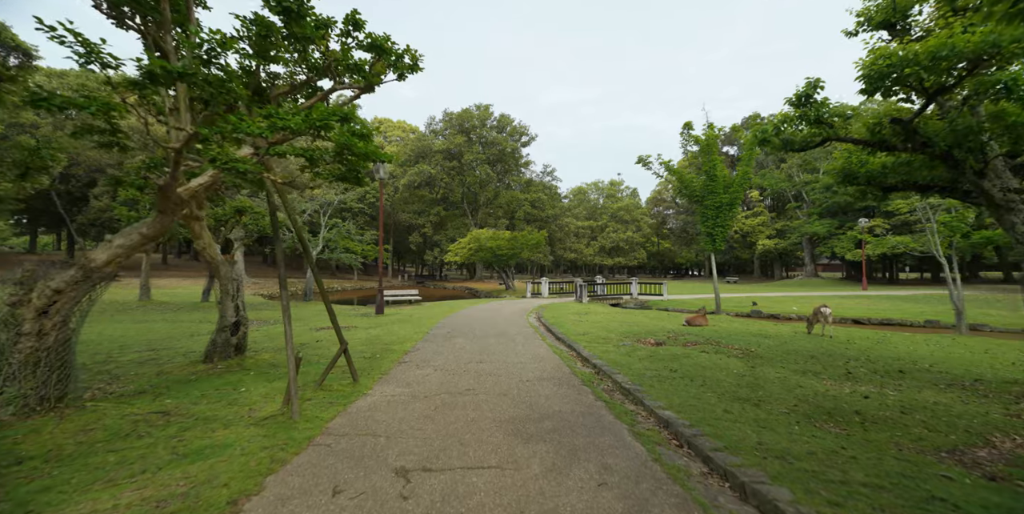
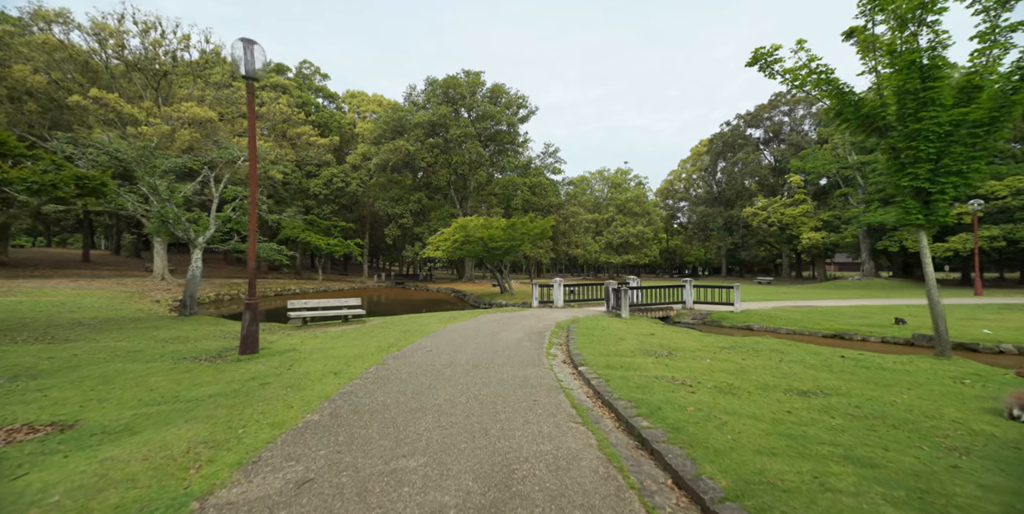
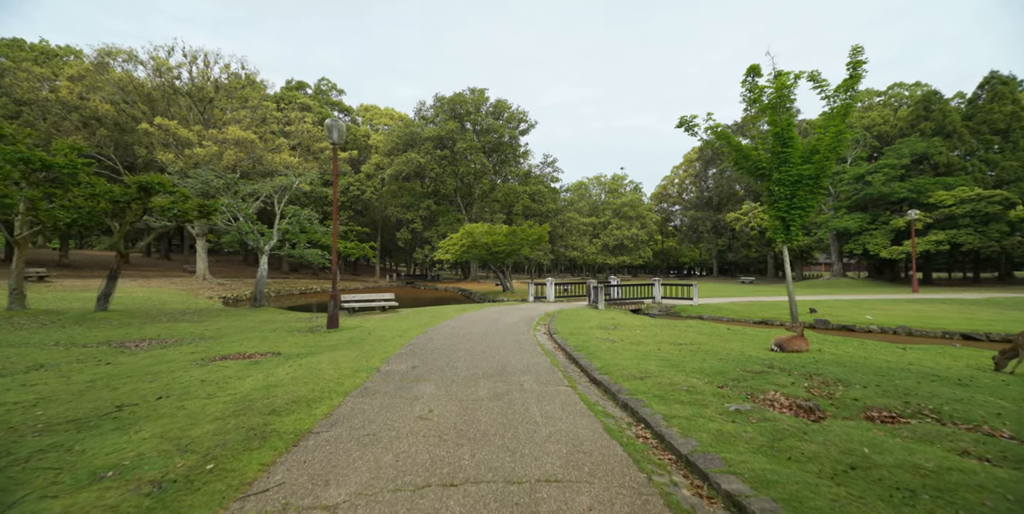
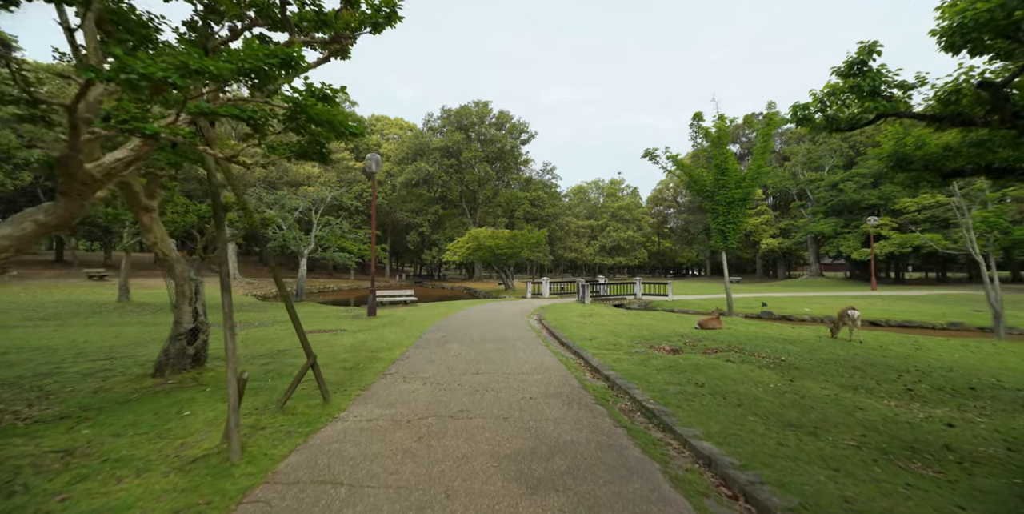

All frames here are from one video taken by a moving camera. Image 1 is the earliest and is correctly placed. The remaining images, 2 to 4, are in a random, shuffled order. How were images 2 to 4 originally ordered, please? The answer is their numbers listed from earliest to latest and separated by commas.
4, 3, 2
